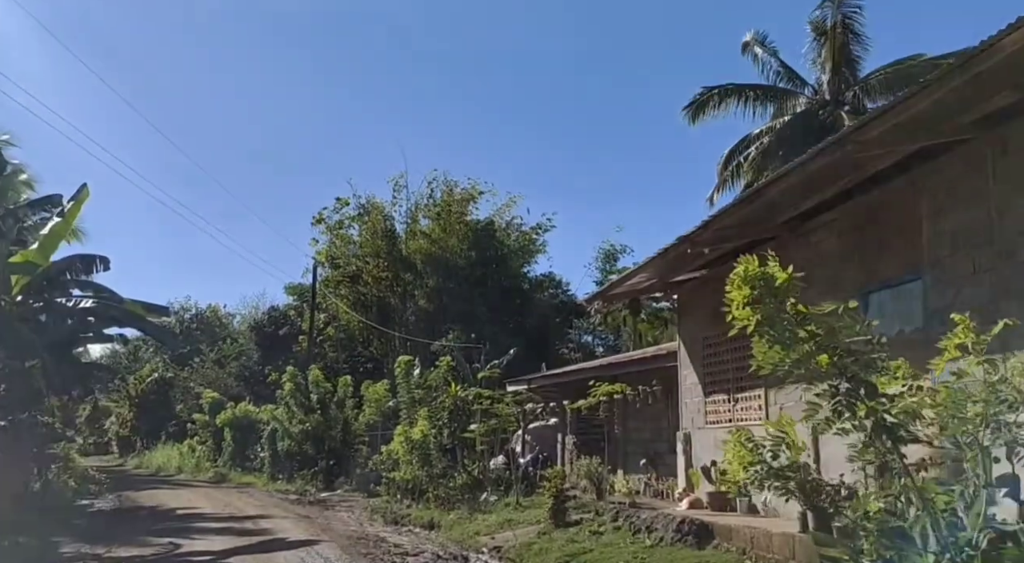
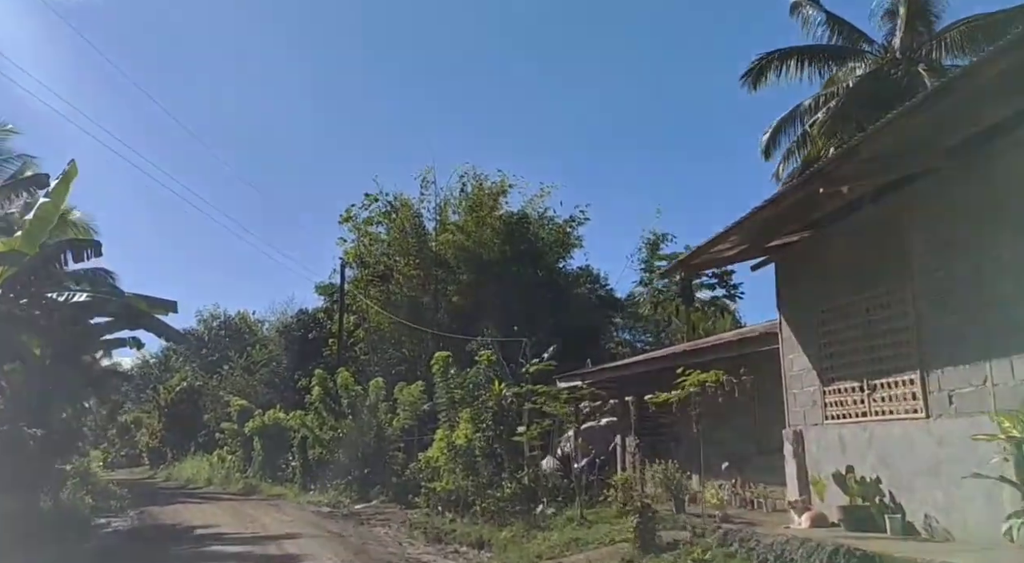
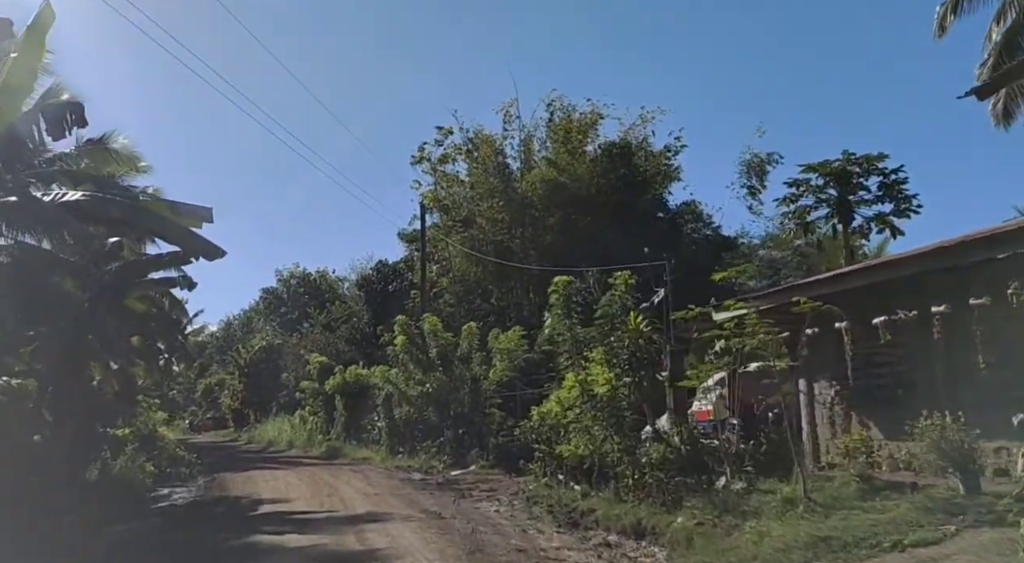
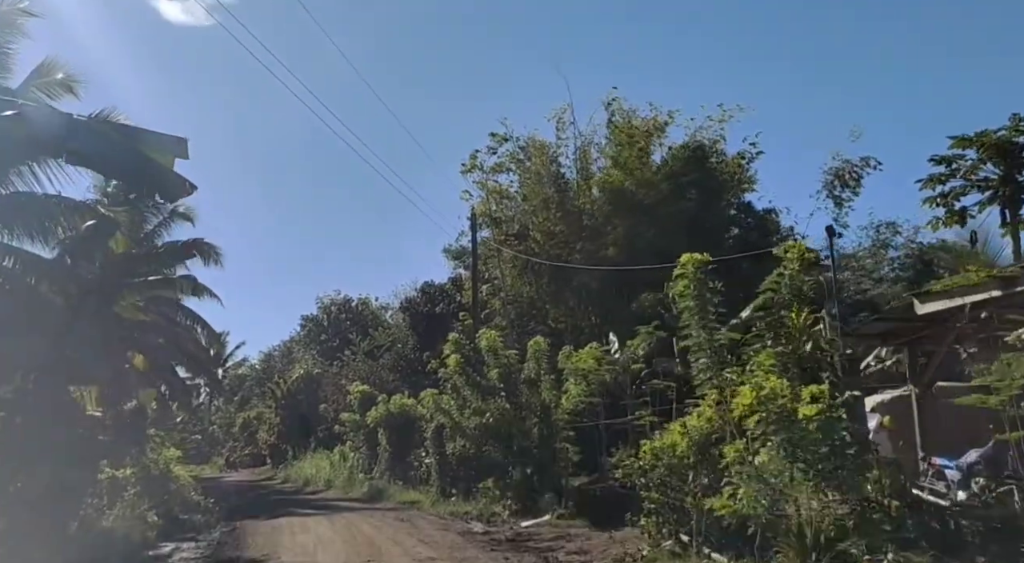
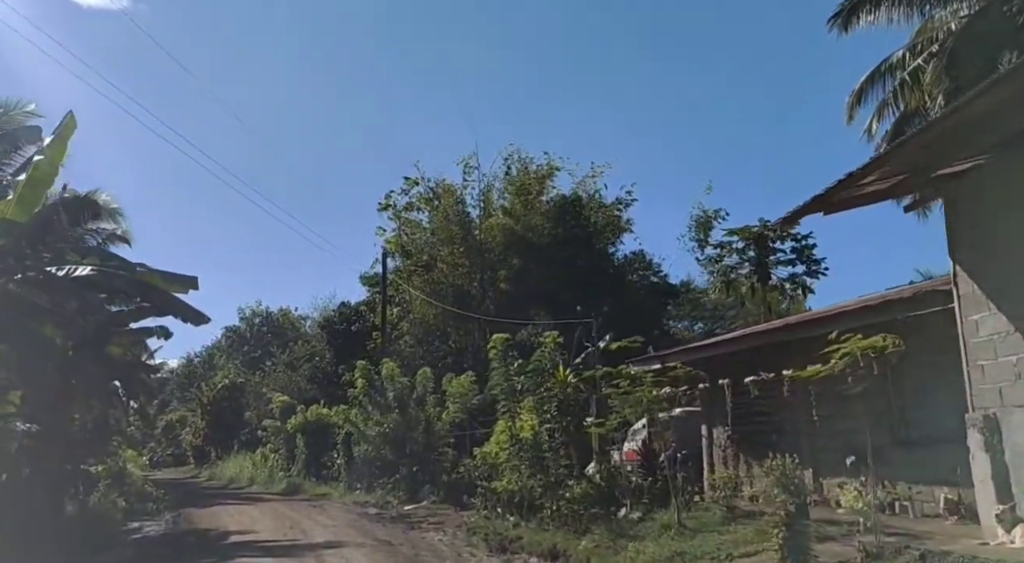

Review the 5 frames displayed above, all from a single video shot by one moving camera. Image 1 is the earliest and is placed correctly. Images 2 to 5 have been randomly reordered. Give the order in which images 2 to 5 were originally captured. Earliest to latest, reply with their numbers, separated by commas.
2, 5, 3, 4
